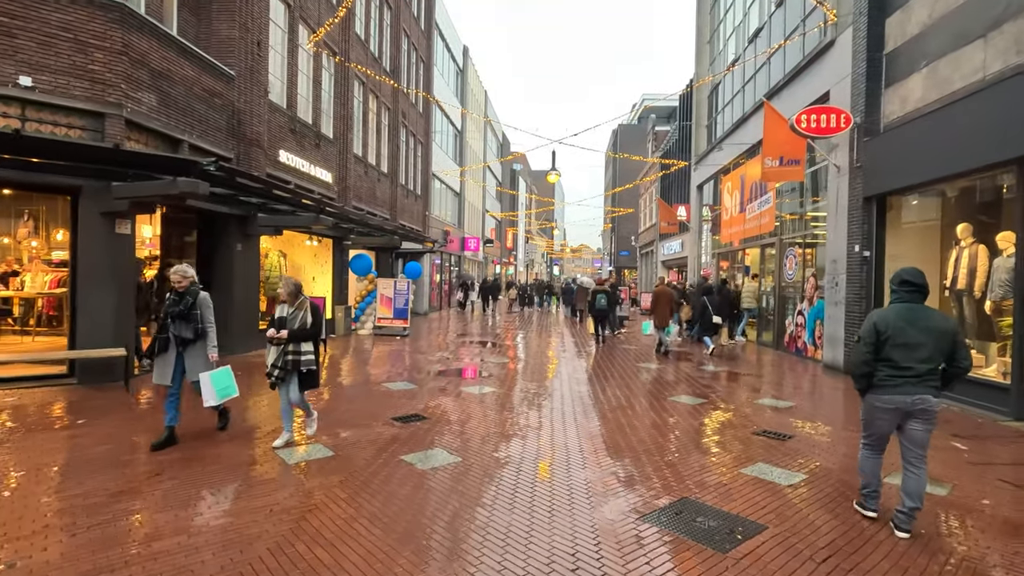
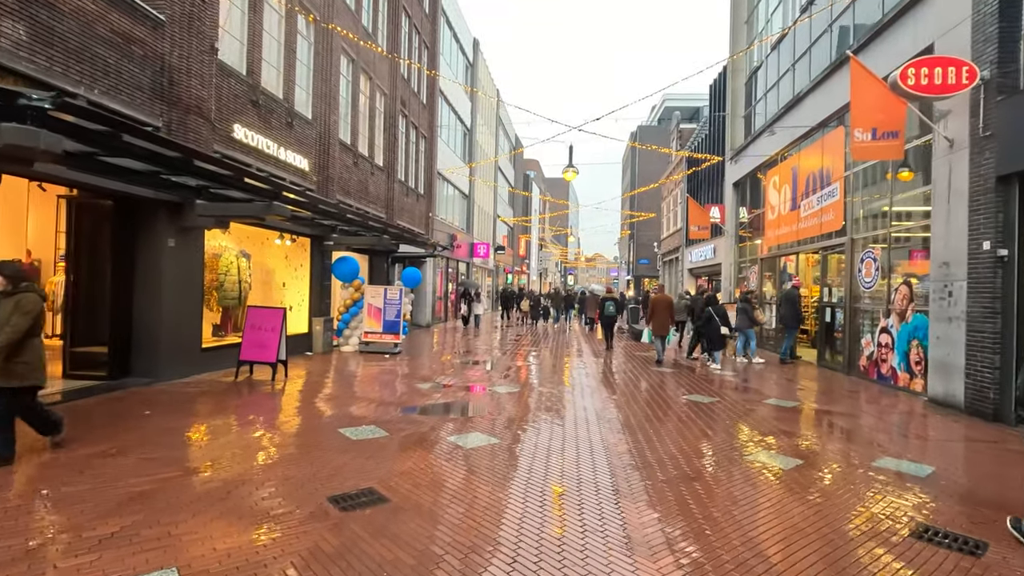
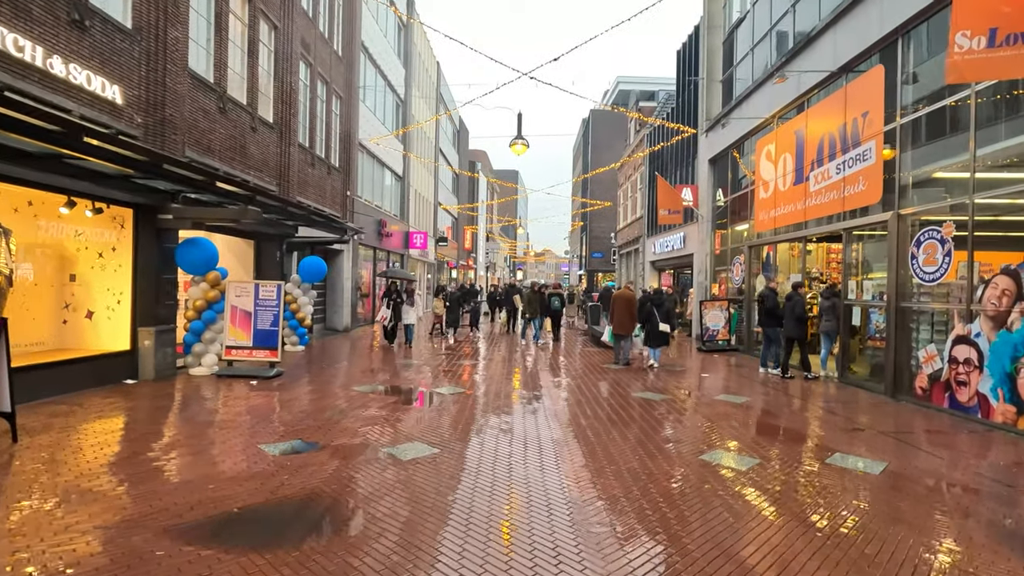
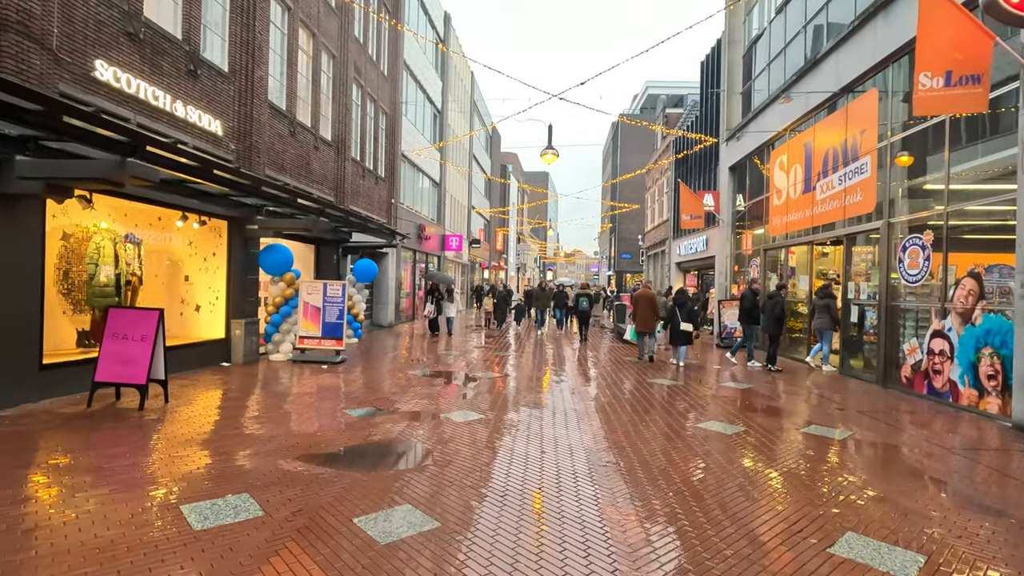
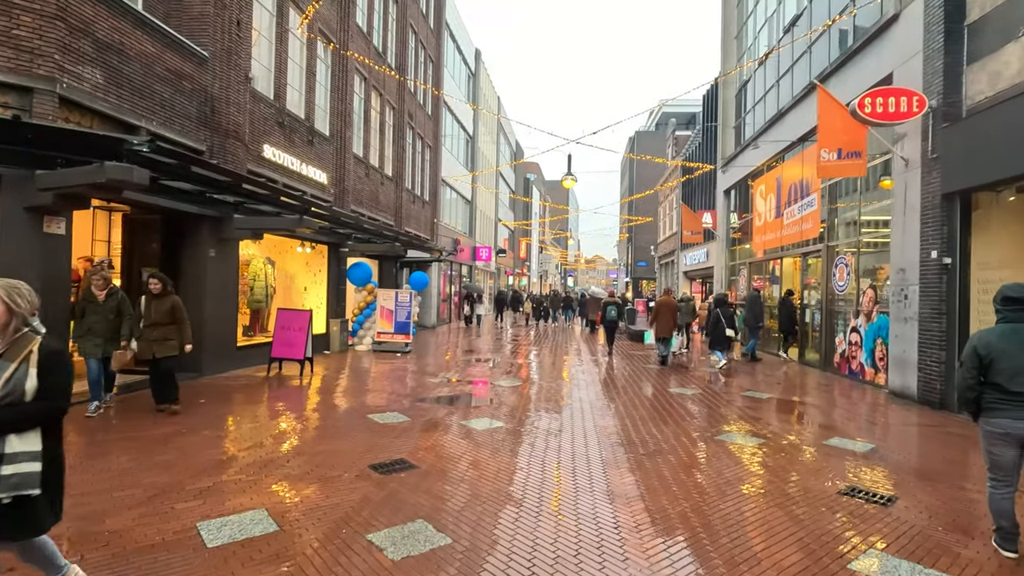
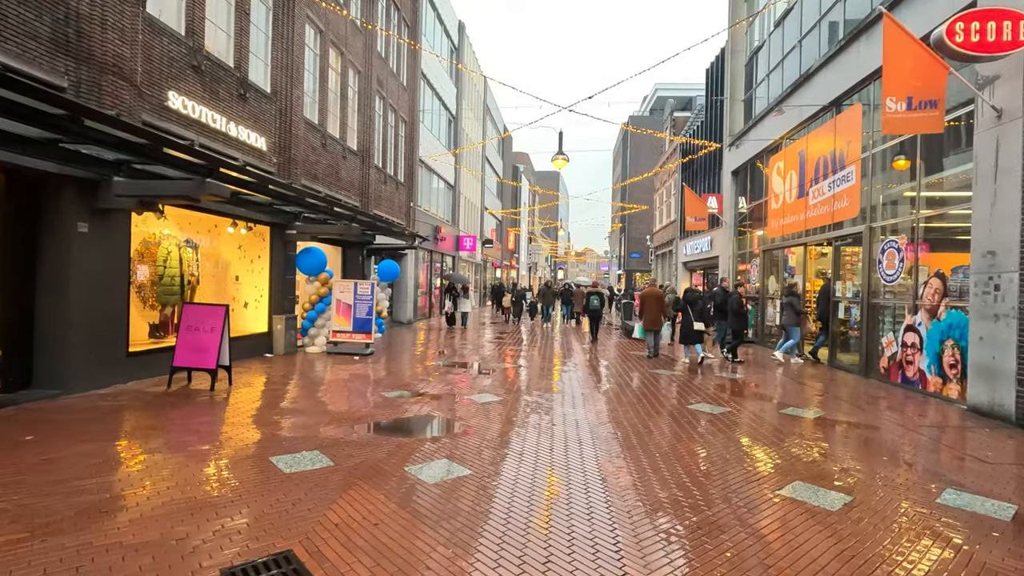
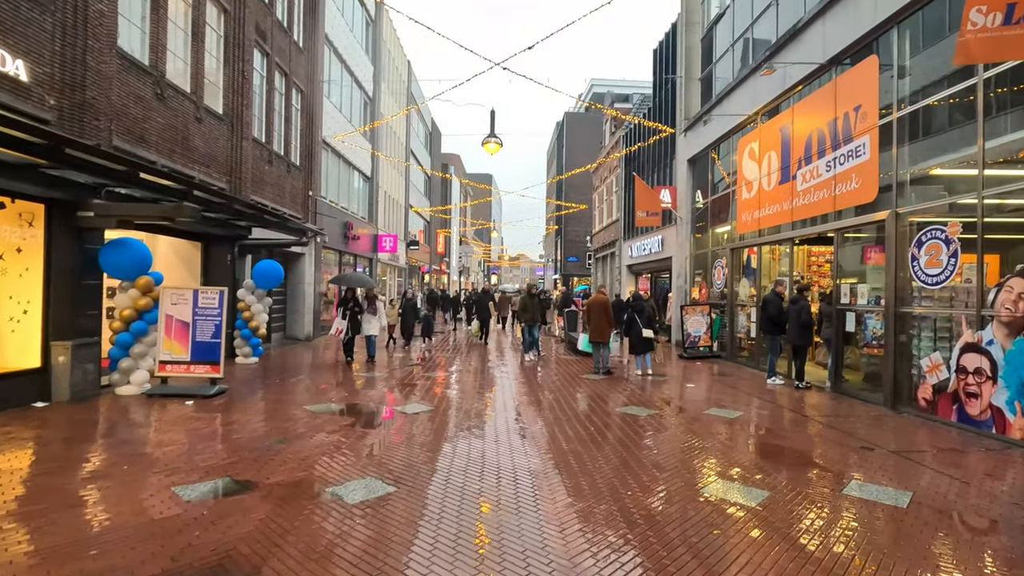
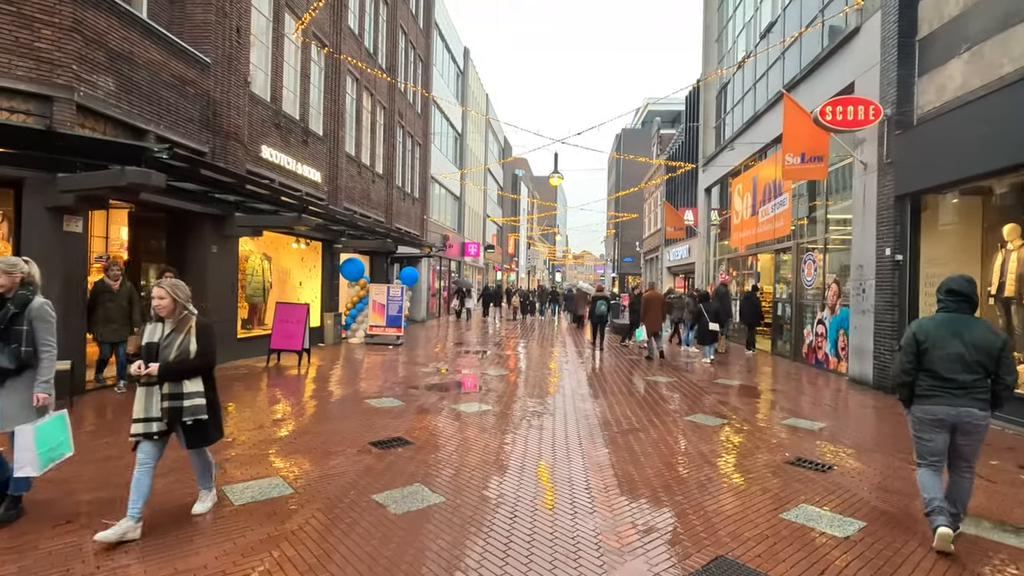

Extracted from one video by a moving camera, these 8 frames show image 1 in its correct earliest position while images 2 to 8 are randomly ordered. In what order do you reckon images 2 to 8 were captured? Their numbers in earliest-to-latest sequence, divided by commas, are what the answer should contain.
8, 5, 2, 6, 4, 3, 7
